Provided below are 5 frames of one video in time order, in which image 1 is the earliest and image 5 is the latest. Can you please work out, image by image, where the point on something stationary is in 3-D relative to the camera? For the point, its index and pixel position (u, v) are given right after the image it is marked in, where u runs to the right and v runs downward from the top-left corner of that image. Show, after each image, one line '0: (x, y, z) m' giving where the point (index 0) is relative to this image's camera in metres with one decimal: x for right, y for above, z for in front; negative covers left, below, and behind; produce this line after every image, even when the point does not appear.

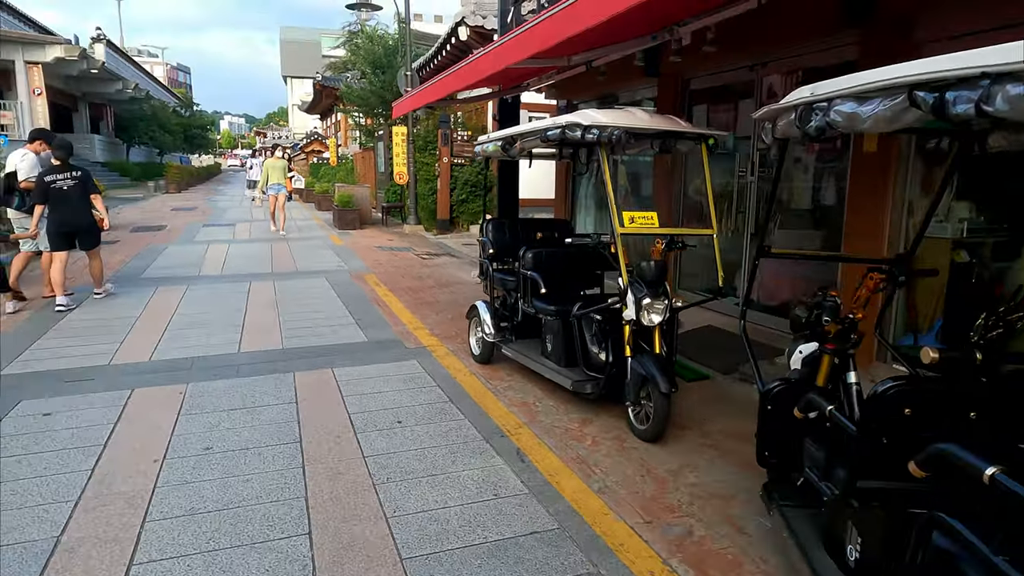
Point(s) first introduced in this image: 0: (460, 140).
0: (-1.1, +3.1, +13.7) m
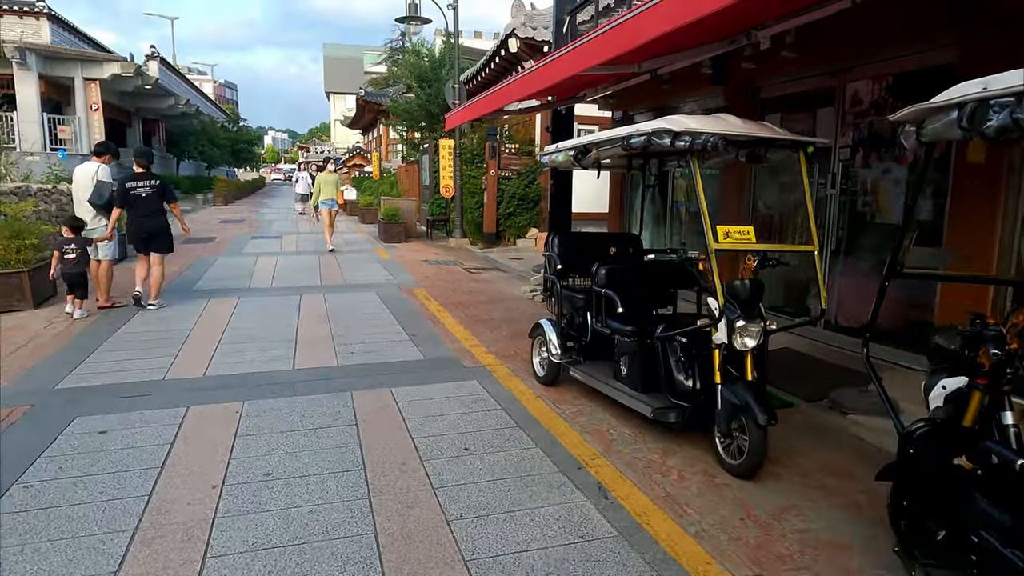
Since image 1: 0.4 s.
0: (-0.1, +2.8, +13.6) m
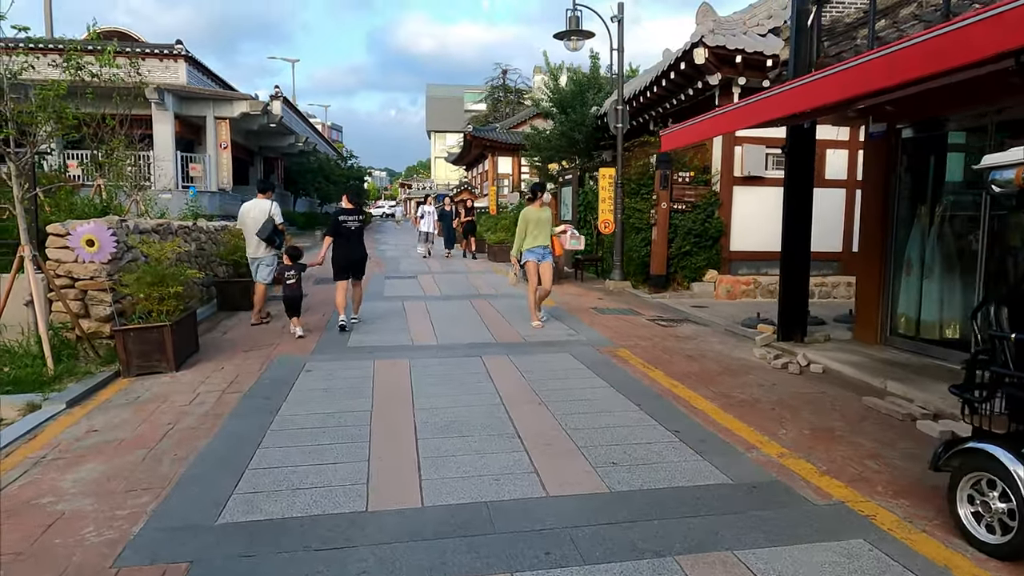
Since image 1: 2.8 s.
0: (+3.0, +1.9, +11.6) m
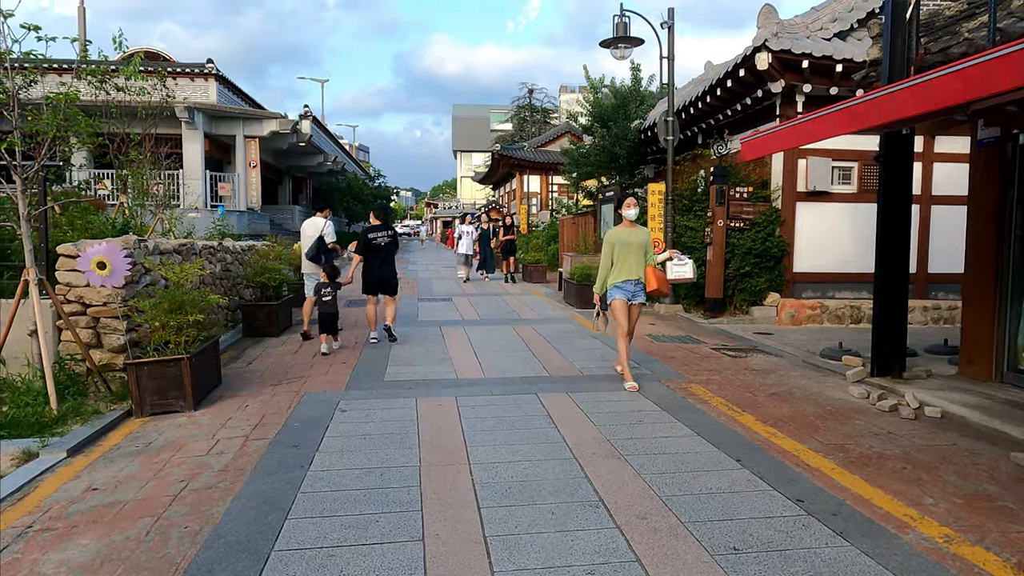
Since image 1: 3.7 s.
0: (+3.7, +1.5, +10.8) m
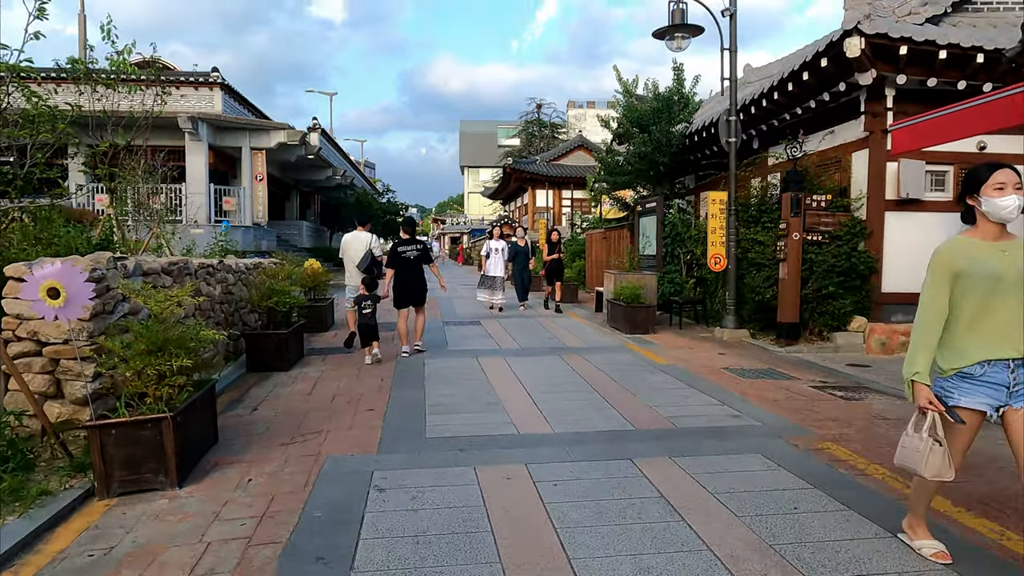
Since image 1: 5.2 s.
0: (+4.3, +1.1, +9.4) m
